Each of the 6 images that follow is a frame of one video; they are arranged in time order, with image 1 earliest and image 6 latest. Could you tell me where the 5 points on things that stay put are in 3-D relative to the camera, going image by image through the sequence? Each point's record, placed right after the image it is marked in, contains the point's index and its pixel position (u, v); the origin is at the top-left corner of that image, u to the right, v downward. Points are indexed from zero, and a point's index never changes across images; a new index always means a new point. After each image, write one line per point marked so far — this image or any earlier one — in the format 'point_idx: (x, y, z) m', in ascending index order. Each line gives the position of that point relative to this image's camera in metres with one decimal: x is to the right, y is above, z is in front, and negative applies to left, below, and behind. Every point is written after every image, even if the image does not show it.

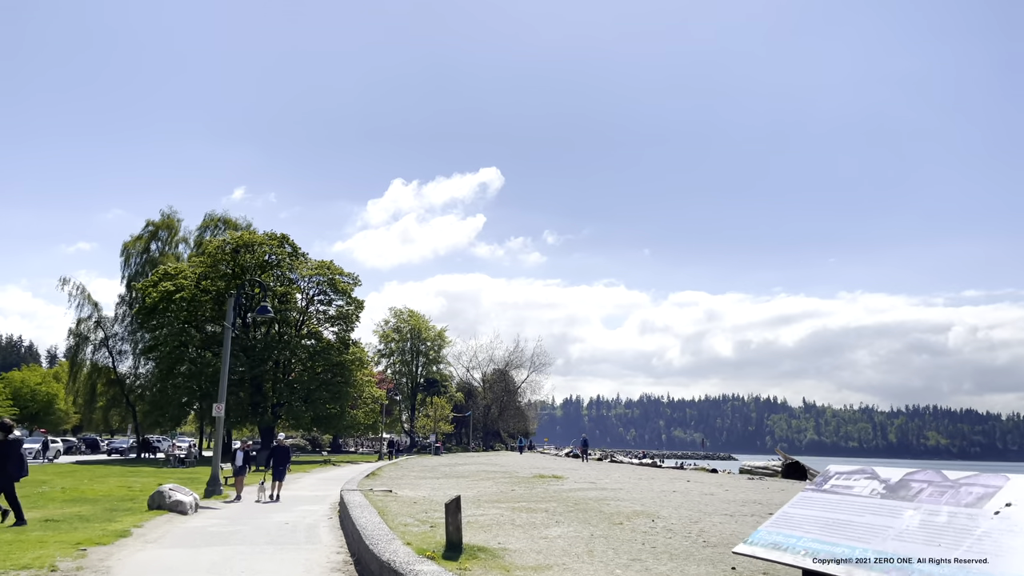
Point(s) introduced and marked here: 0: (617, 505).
0: (+2.0, -4.2, +14.6) m
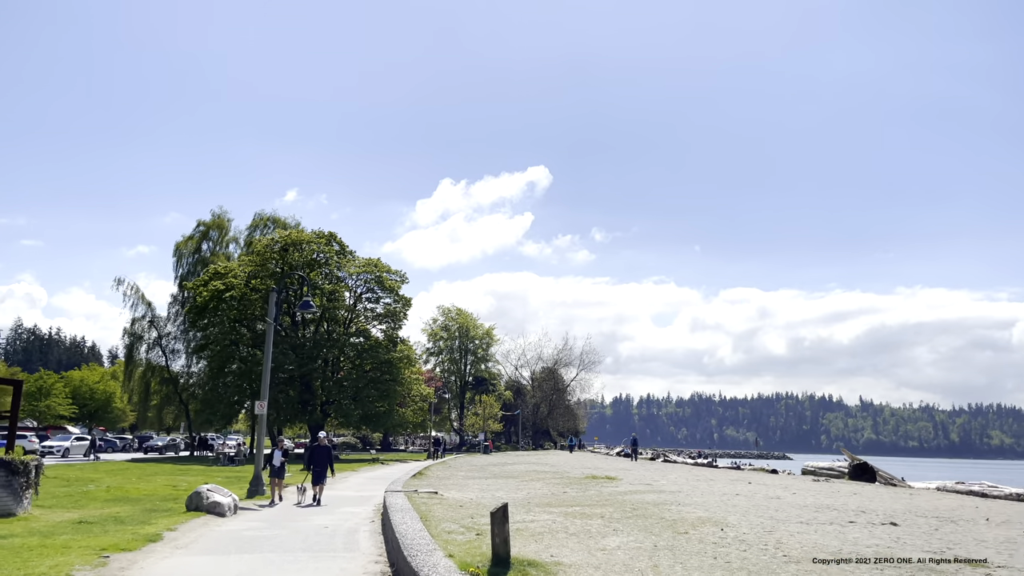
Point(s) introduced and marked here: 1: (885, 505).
0: (+3.0, -3.9, +13.4) m
1: (+8.5, -5.0, +17.3) m
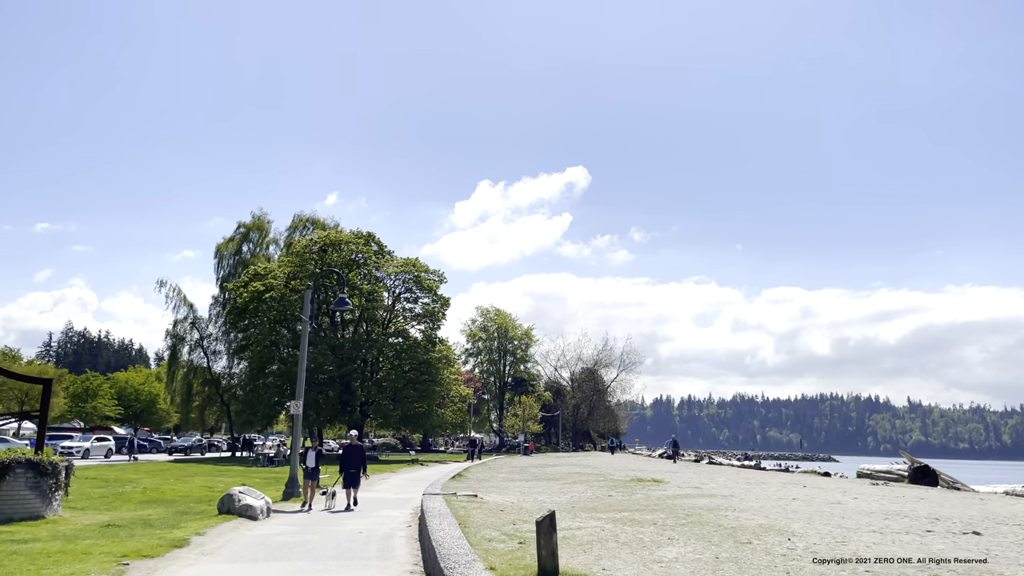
0: (+3.7, -3.8, +12.4) m
1: (+9.5, -4.7, +16.1) m
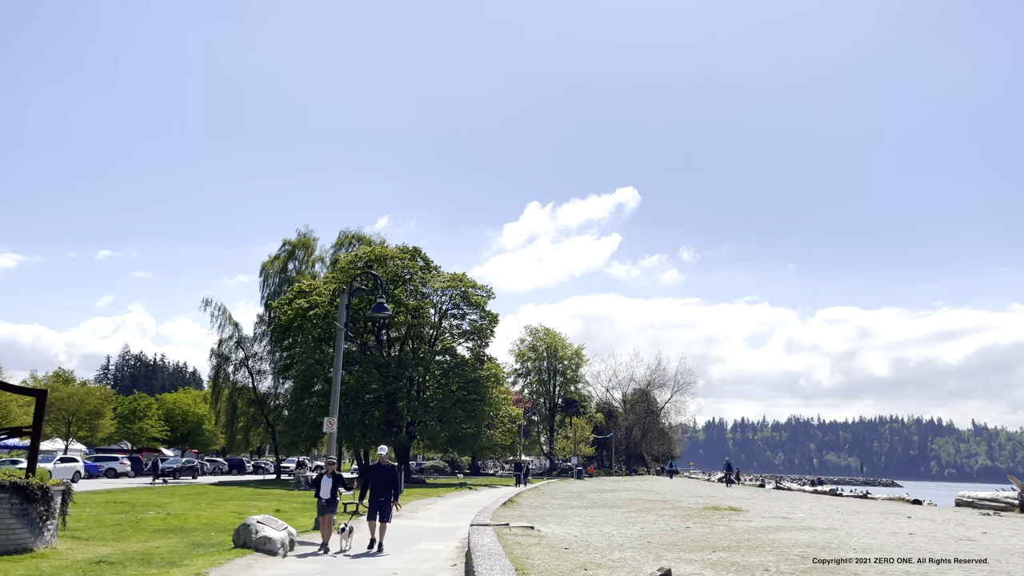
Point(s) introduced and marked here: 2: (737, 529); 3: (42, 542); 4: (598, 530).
0: (+4.6, -3.6, +9.9) m
1: (+10.6, -4.6, +13.1) m
2: (+4.3, -4.6, +14.6) m
3: (-7.1, -3.8, +11.4) m
4: (+1.6, -4.6, +14.5) m
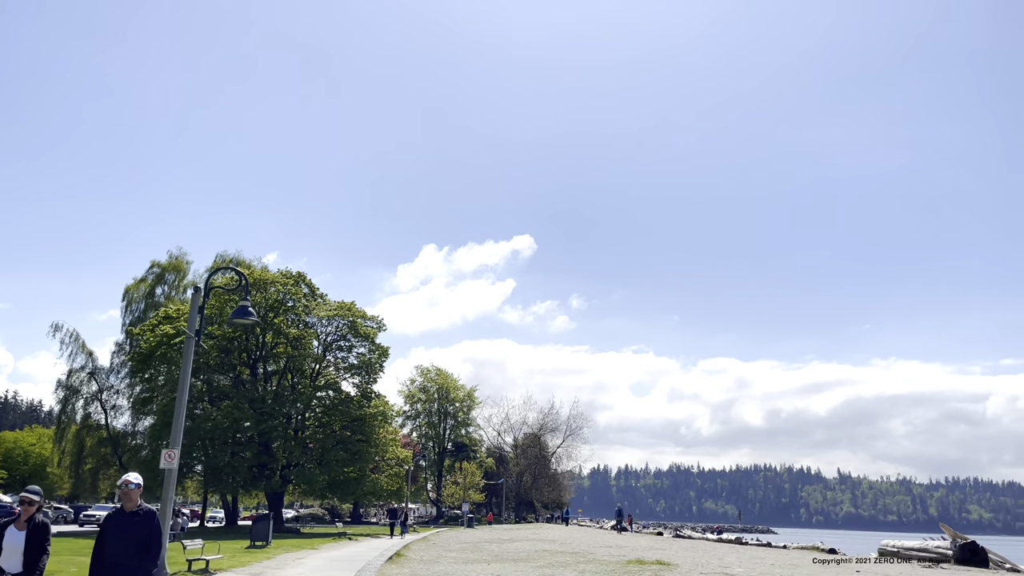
0: (+3.6, -3.4, +7.4) m
1: (+9.0, -4.8, +11.3) m
2: (+2.6, -4.7, +11.9) m
3: (-8.2, -3.3, +7.2) m
4: (0.0, -4.6, +11.4) m
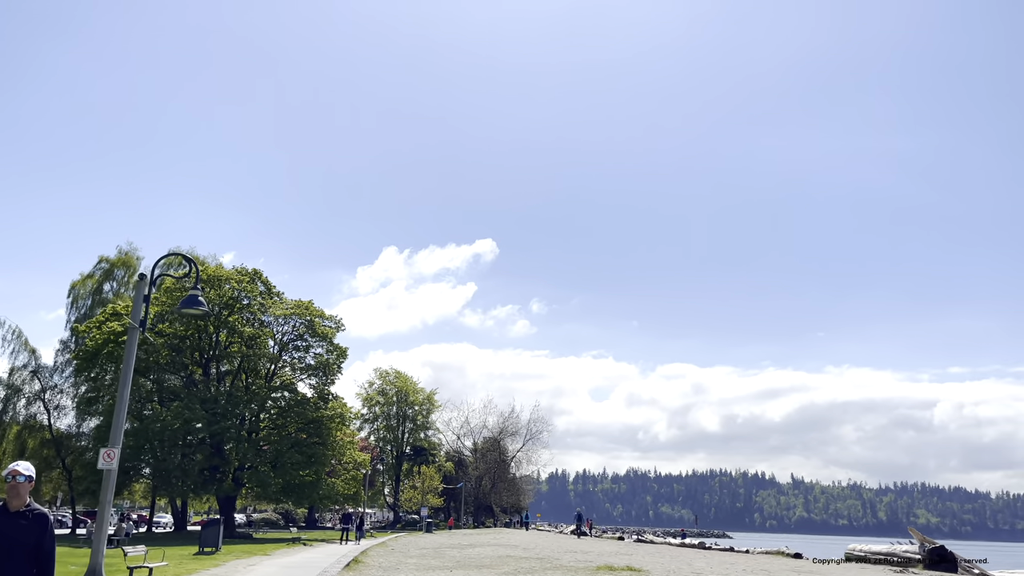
0: (+3.3, -3.3, +6.8) m
1: (+8.6, -4.8, +11.0) m
2: (+2.2, -4.6, +11.2) m
3: (-8.4, -3.0, +6.0) m
4: (-0.5, -4.4, +10.6) m
